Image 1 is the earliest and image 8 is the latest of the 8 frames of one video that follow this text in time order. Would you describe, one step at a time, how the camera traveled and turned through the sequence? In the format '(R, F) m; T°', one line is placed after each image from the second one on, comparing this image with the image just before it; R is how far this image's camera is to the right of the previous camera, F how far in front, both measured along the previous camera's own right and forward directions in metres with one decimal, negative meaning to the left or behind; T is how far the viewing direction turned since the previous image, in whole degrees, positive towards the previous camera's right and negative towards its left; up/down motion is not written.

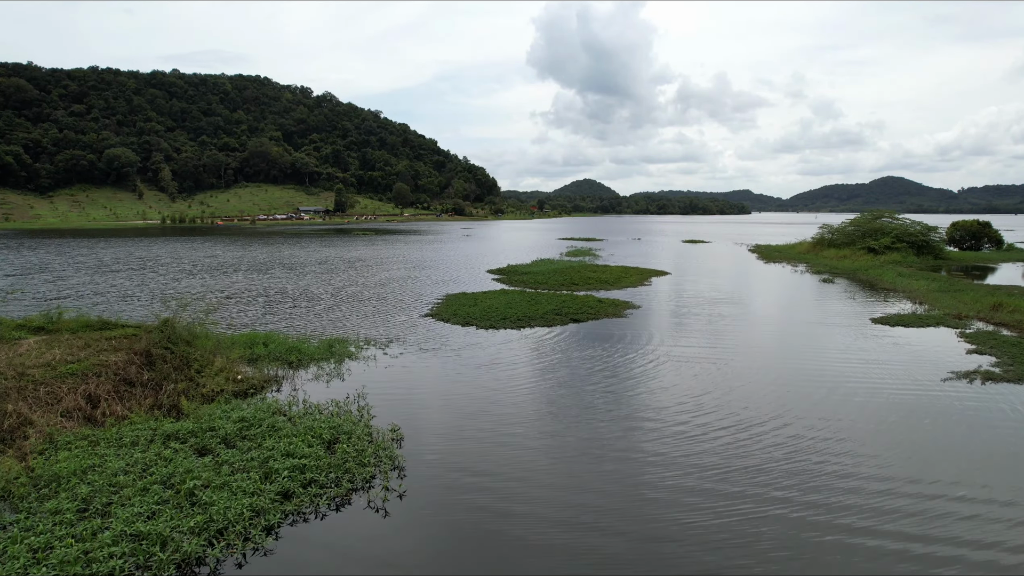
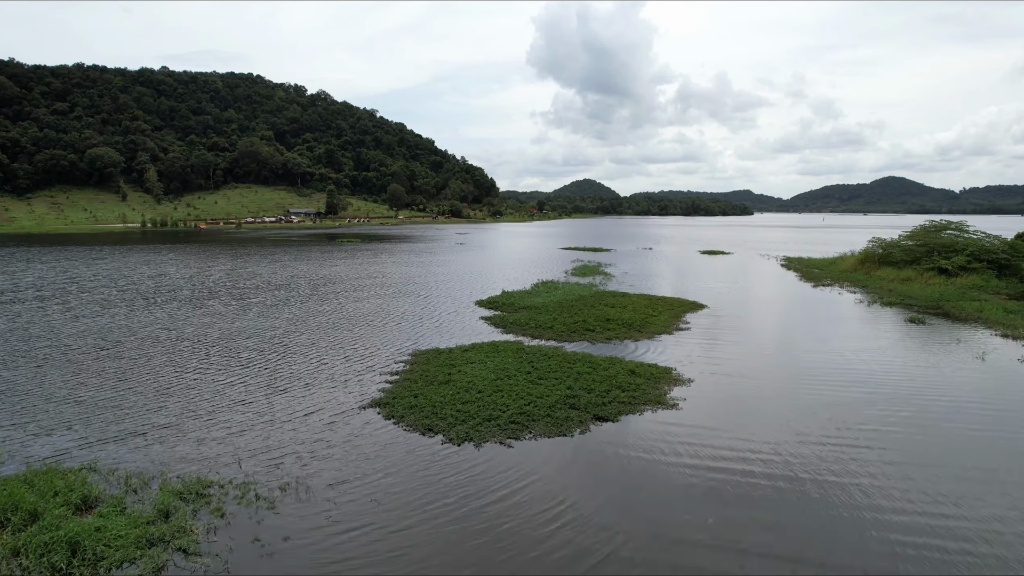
(+0.2, +6.3) m; 0°
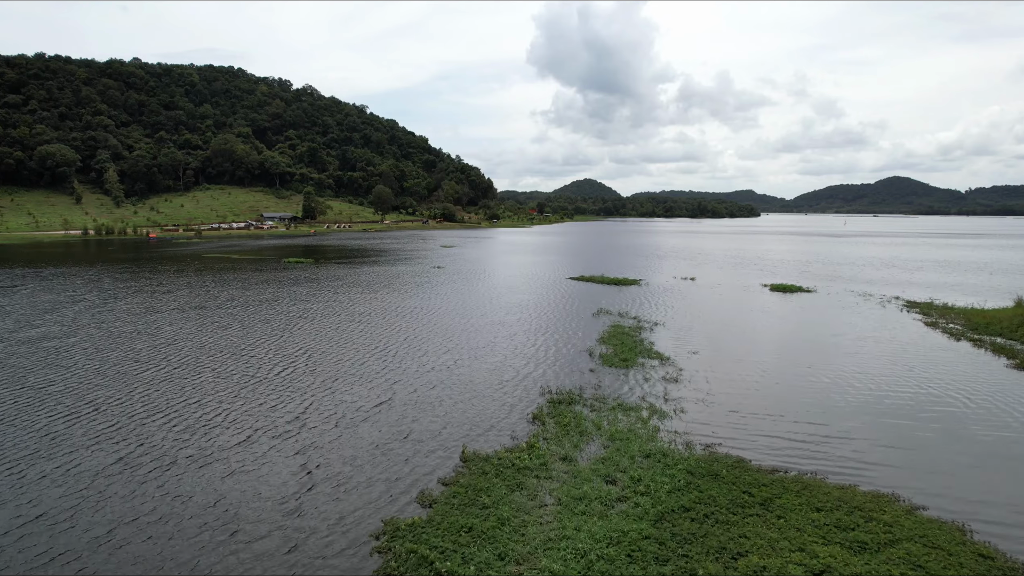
(+0.6, +16.0) m; 0°
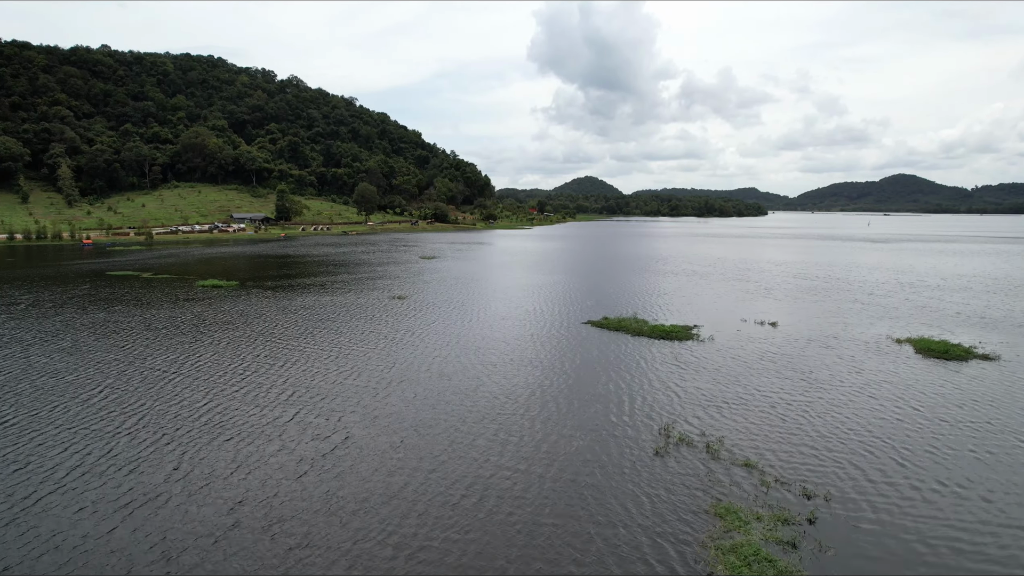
(+0.6, +15.7) m; 0°
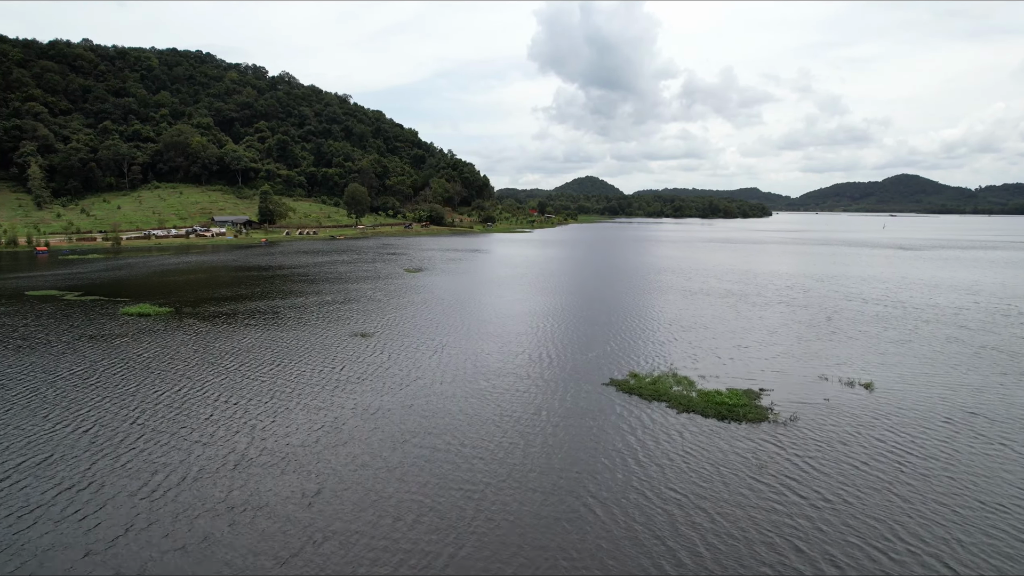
(+0.2, +8.7) m; 0°
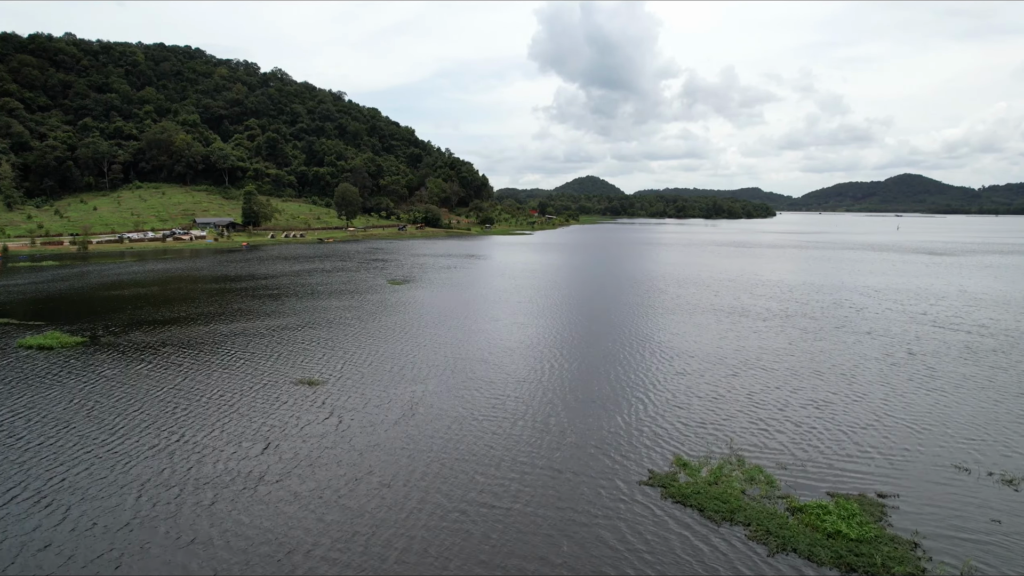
(+0.2, +7.5) m; 0°
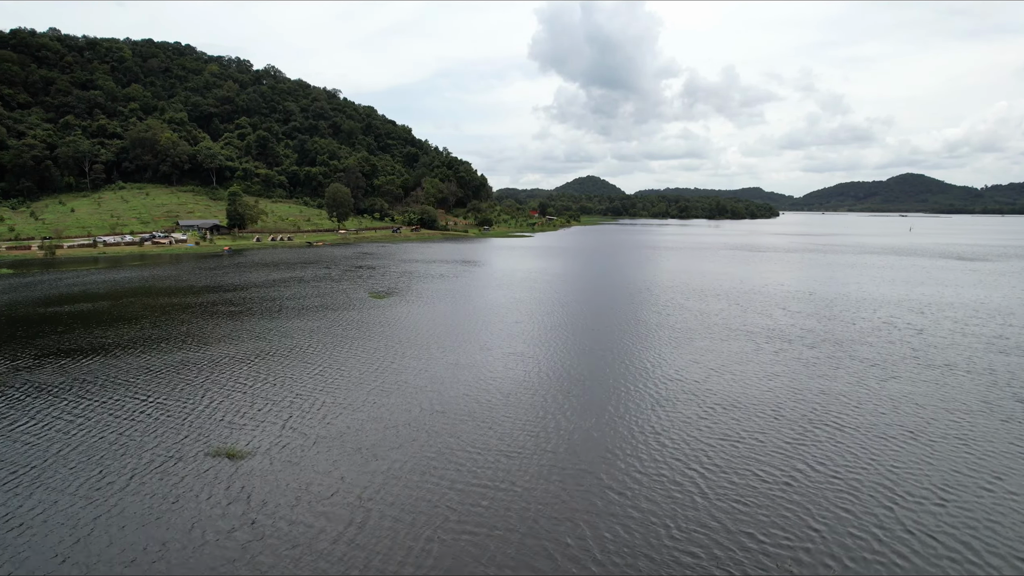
(+0.2, +6.3) m; 0°
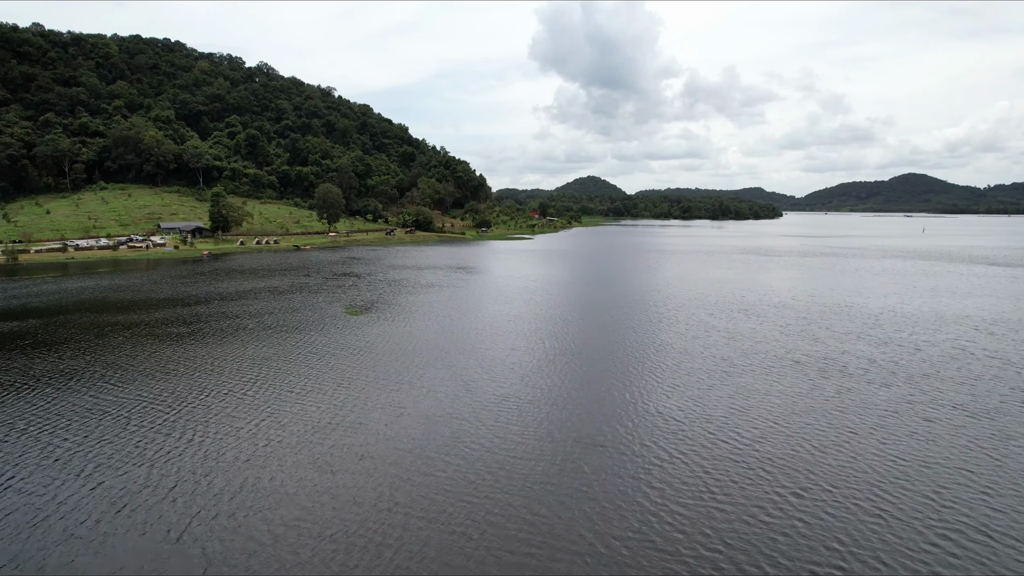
(+0.2, +6.2) m; 0°
